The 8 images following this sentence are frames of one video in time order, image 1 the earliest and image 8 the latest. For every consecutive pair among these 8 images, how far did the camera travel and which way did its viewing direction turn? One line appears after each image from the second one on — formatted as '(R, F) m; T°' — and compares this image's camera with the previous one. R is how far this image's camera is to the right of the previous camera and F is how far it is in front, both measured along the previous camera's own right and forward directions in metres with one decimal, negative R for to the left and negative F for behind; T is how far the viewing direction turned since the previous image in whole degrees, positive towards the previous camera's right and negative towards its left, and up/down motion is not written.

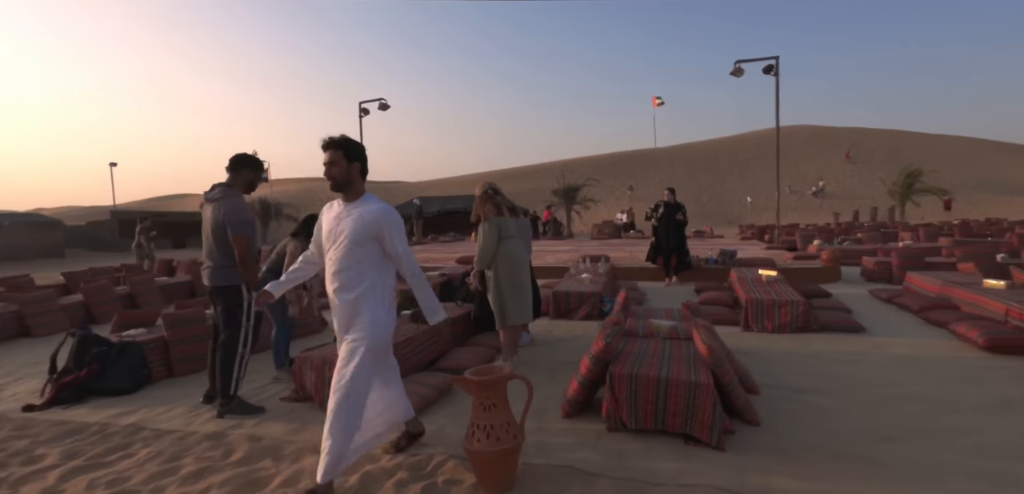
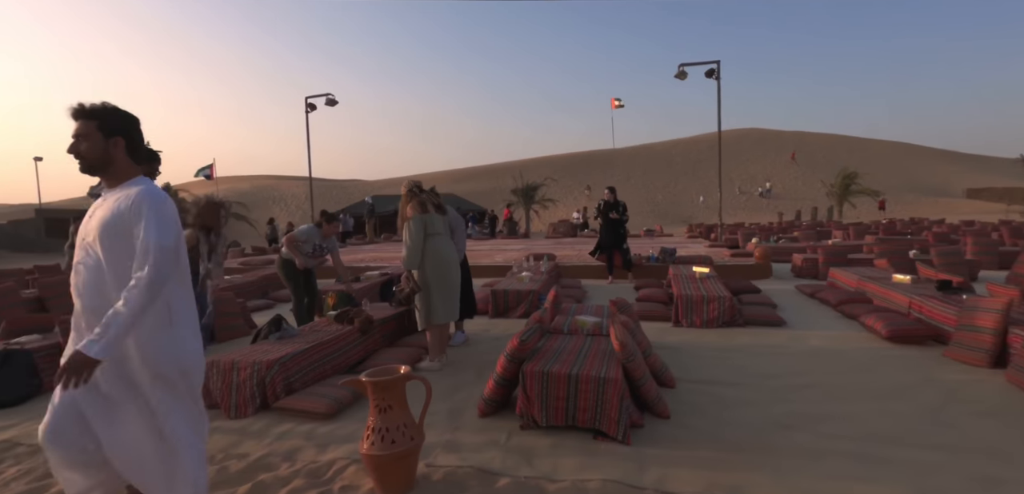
(+0.3, 0.0) m; +5°
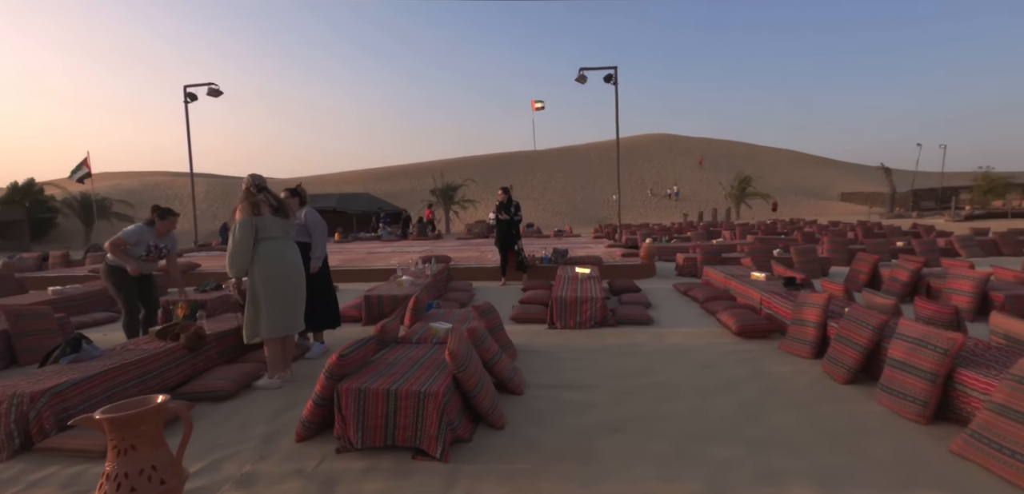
(+0.6, +0.1) m; +9°
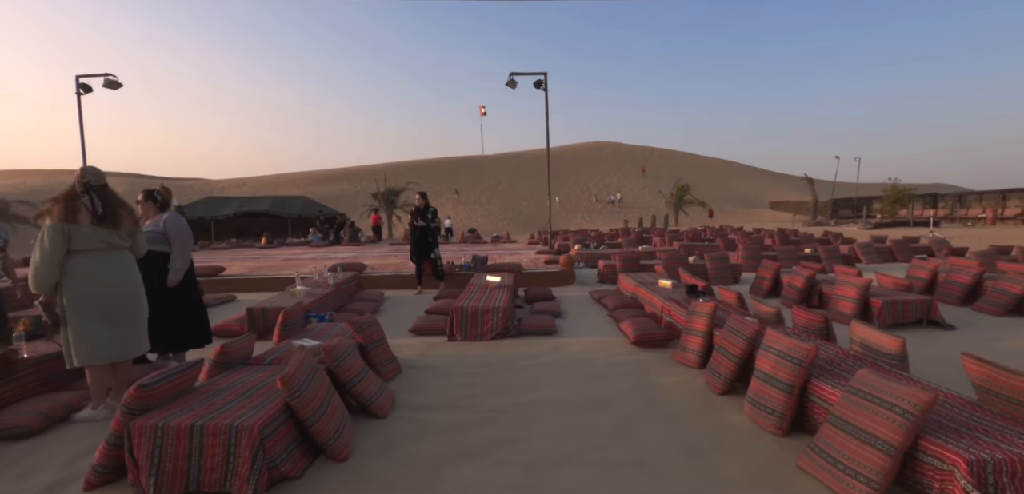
(+0.6, +0.2) m; +6°
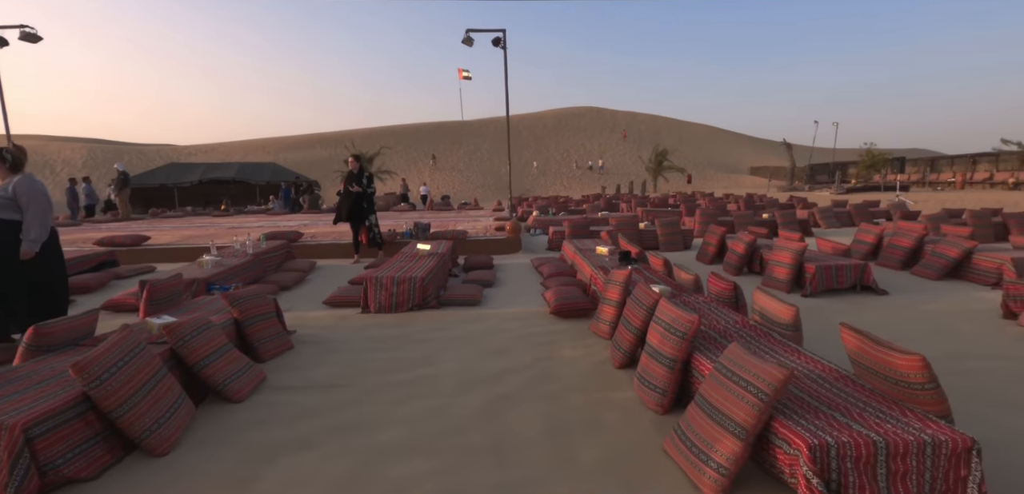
(+0.8, +0.3) m; +2°
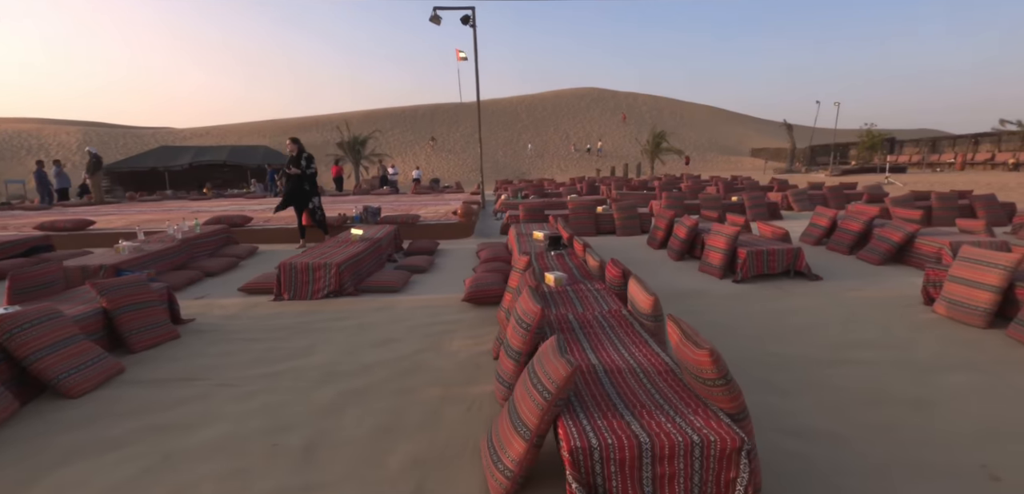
(+1.0, +0.2) m; 0°
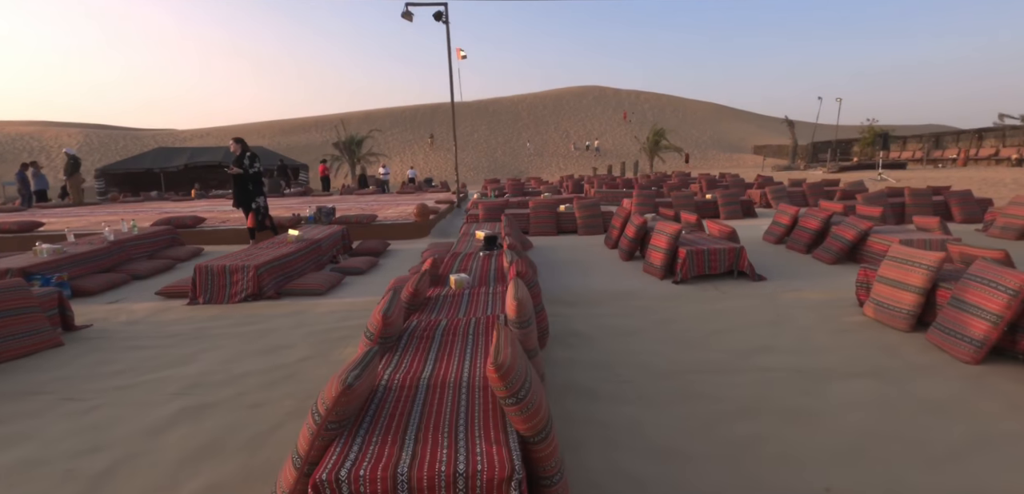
(+0.9, +0.2) m; 0°
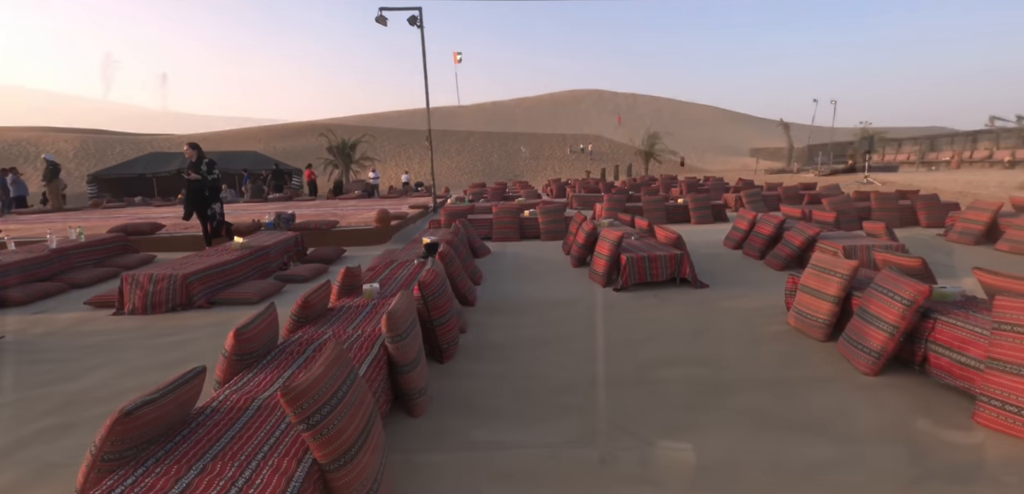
(+0.7, +0.1) m; 0°
